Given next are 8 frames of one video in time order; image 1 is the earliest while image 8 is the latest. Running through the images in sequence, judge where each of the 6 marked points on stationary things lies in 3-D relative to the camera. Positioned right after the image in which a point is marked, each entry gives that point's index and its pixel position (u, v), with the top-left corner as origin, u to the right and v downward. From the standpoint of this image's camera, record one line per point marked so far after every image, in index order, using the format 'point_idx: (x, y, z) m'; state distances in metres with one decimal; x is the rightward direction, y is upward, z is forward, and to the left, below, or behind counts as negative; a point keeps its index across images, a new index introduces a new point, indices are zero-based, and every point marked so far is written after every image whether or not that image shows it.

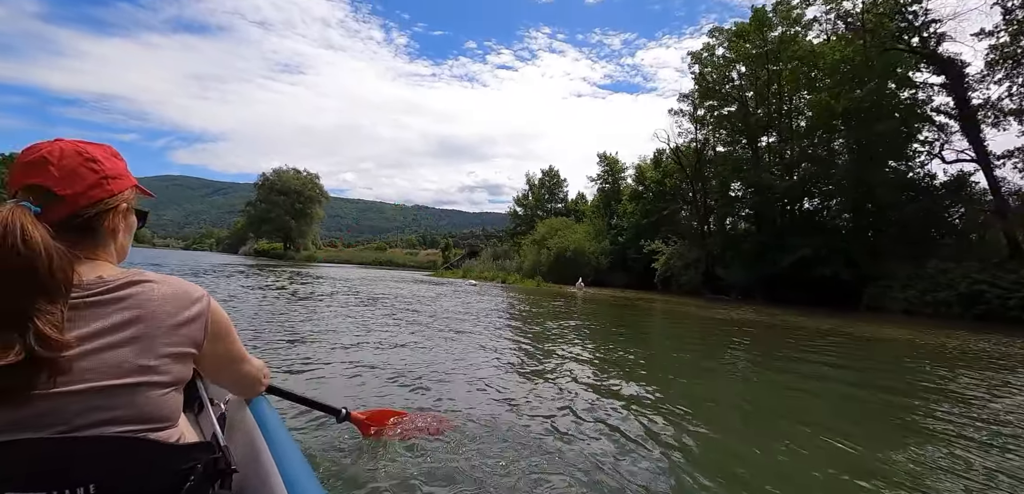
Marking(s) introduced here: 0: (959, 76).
0: (+14.1, +5.3, +14.6) m
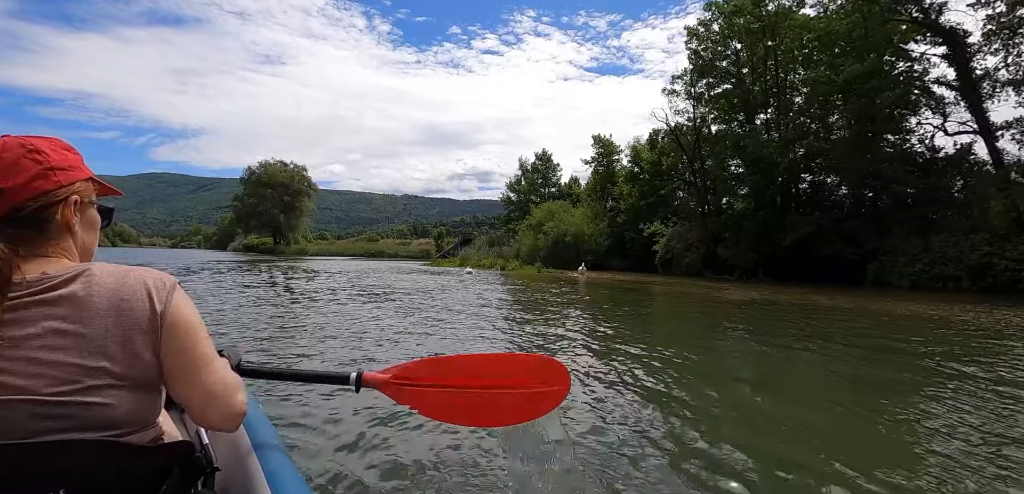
0: (+13.9, +6.1, +14.4) m
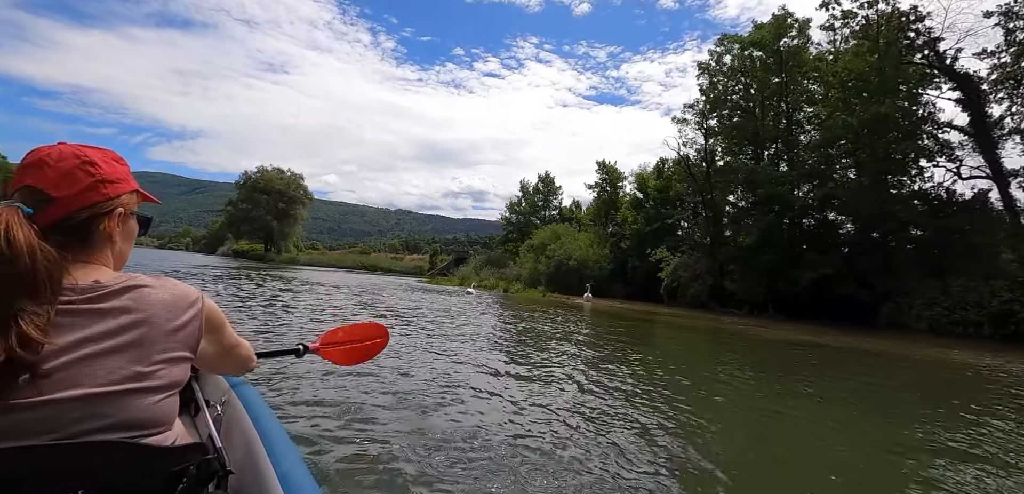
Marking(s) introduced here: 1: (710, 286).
0: (+14.3, +4.7, +14.6) m
1: (+8.5, -1.7, +19.9) m
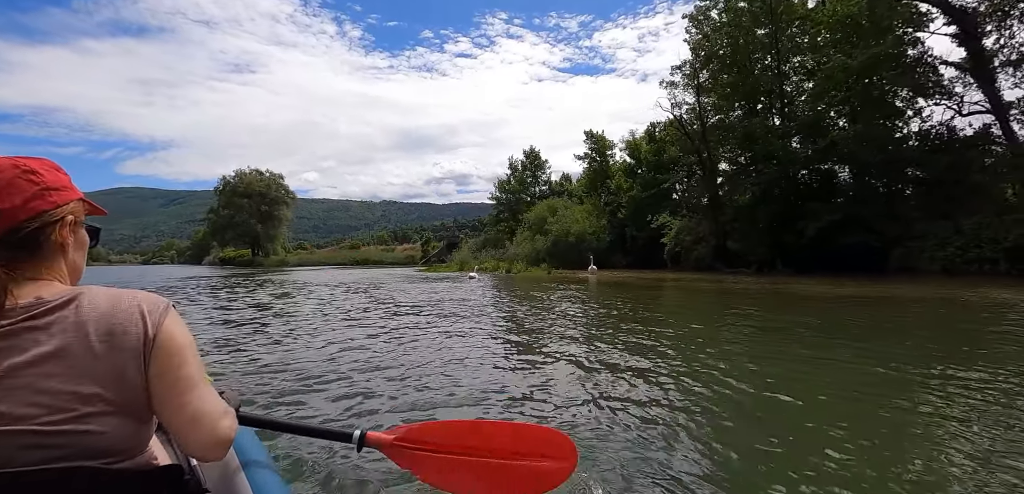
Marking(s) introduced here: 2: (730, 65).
0: (+13.8, +6.7, +14.3) m
1: (+8.5, 0.0, +19.7) m
2: (+8.9, +7.3, +18.8) m
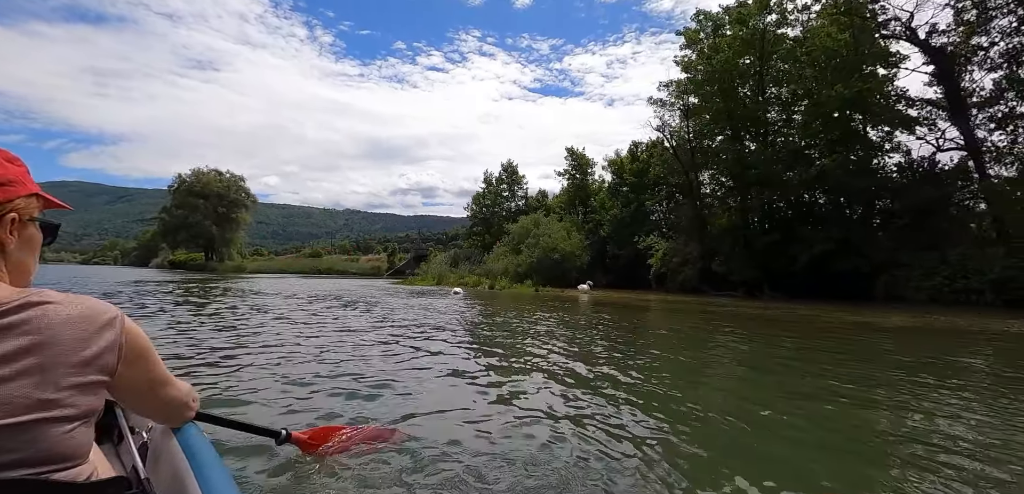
0: (+13.6, +5.7, +15.0) m
1: (+7.6, -1.0, +19.8) m
2: (+8.5, +6.3, +19.1) m
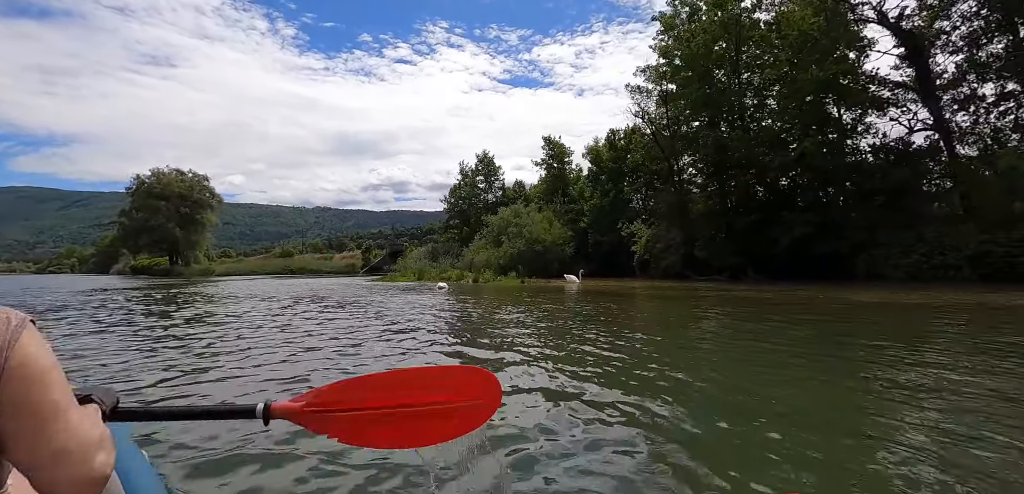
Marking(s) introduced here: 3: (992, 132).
0: (+12.8, +6.4, +15.3) m
1: (+6.8, -0.4, +19.9) m
2: (+7.5, +6.9, +19.2) m
3: (+16.7, +4.0, +16.4) m
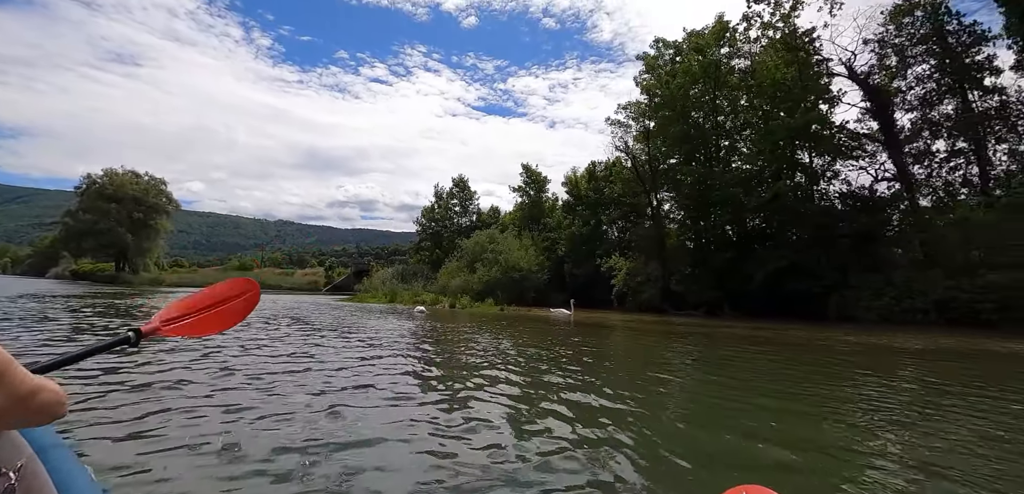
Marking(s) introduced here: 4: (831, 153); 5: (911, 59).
0: (+12.4, +4.9, +16.3) m
1: (+5.8, -1.8, +20.1) m
2: (+6.8, +5.5, +19.8) m
3: (+16.1, +2.2, +17.5) m
4: (+11.5, +3.4, +16.8) m
5: (+15.2, +7.2, +18.0) m
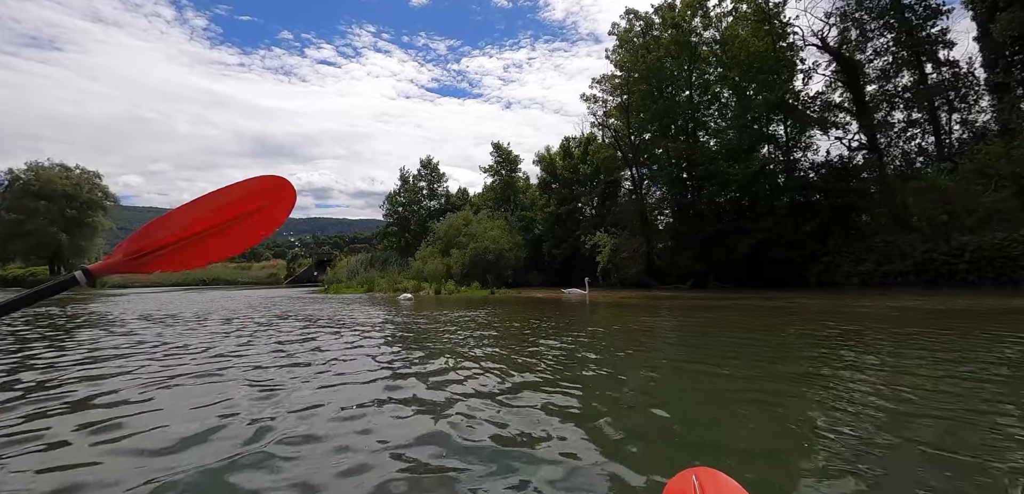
0: (+11.5, +6.0, +16.6) m
1: (+4.8, -0.8, +20.1) m
2: (+5.6, +6.5, +19.6) m
3: (+15.1, +3.6, +18.2) m
4: (+10.6, +4.5, +17.2) m
5: (+14.0, +8.5, +18.5) m
